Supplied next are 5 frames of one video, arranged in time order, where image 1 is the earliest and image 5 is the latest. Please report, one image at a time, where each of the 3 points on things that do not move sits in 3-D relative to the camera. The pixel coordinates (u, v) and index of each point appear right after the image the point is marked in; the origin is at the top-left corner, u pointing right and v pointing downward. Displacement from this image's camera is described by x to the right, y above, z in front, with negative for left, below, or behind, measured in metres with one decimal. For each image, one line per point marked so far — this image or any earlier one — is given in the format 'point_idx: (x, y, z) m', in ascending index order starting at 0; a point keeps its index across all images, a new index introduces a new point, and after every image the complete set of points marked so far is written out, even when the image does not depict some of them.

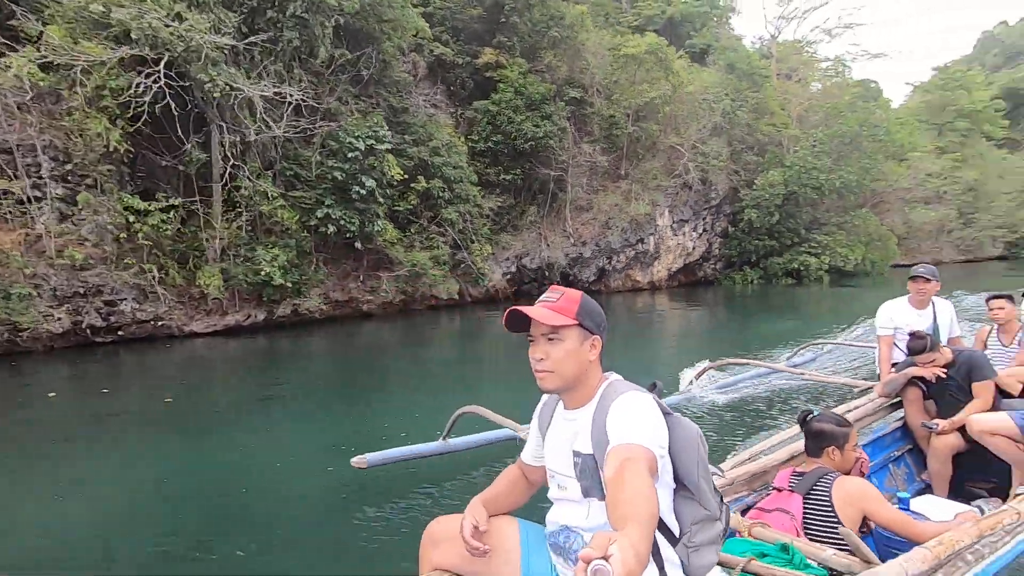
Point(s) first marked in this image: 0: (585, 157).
0: (+1.8, +3.2, +13.4) m
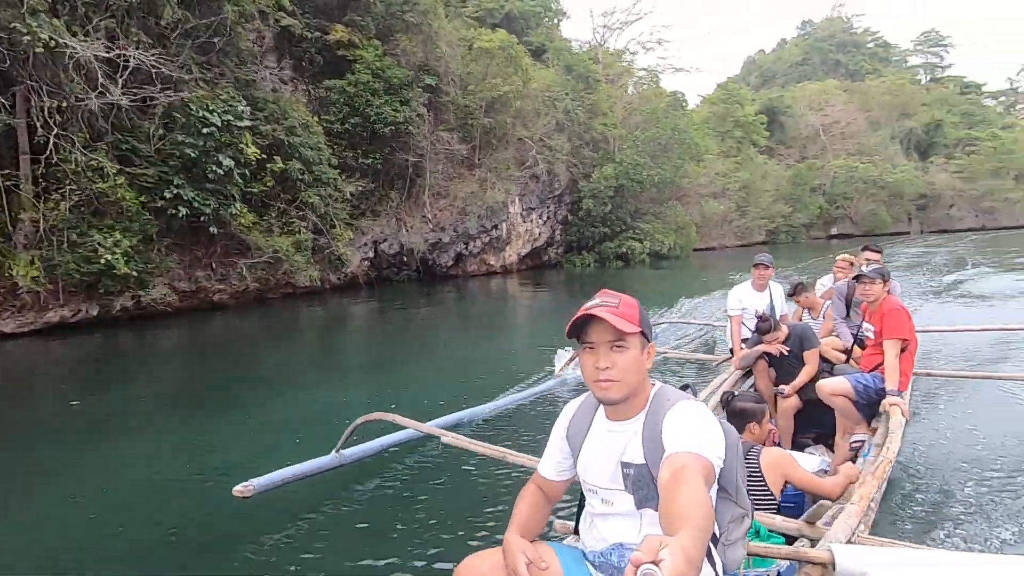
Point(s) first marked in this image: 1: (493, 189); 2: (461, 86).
0: (-1.8, +3.6, +13.7) m
1: (-0.5, +2.7, +14.7) m
2: (-1.3, +5.2, +13.9) m
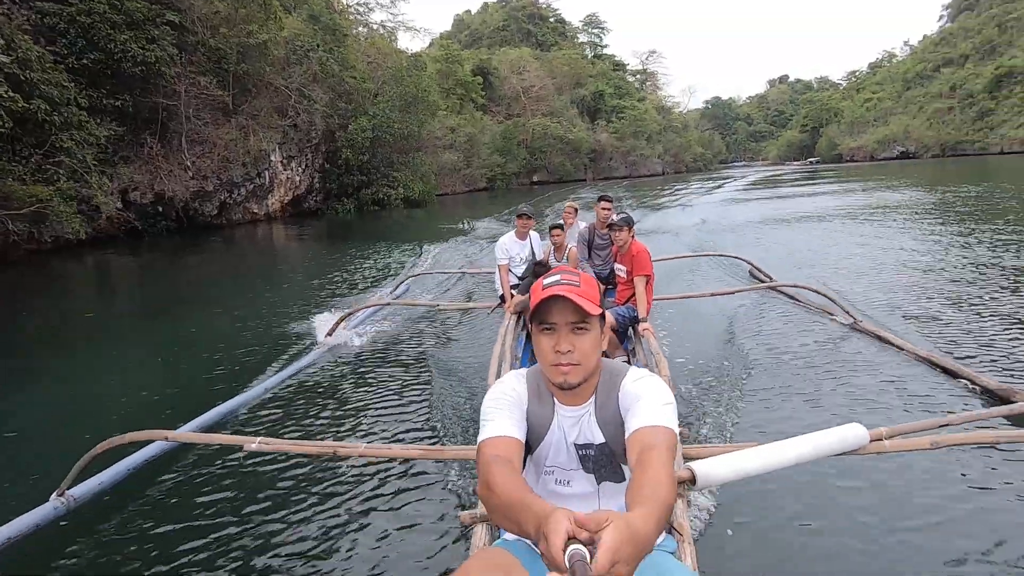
0: (-7.8, +4.9, +13.2) m
1: (-7.1, +4.2, +14.8) m
2: (-7.6, +6.6, +13.5) m
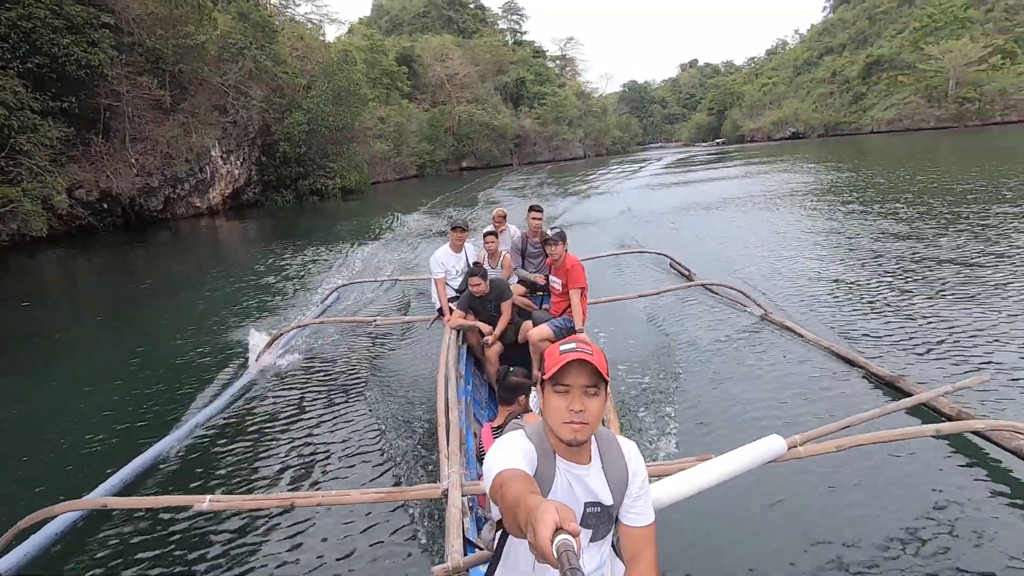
0: (-9.6, +5.1, +13.7) m
1: (-9.1, +4.5, +15.3) m
2: (-9.5, +6.8, +14.0) m
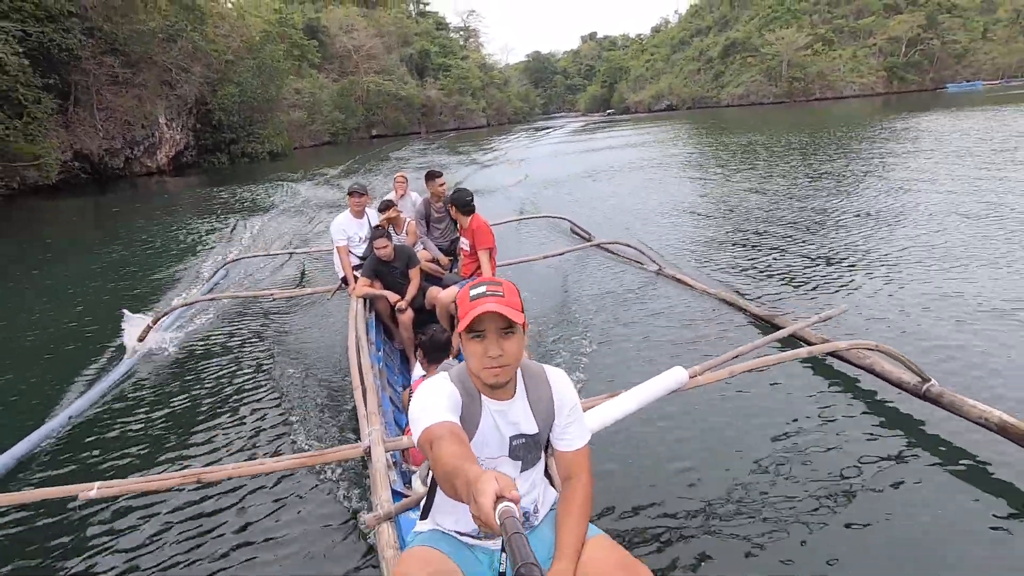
0: (-12.8, +6.9, +16.6) m
1: (-12.6, +6.3, +18.4) m
2: (-12.8, +8.6, +16.8) m
